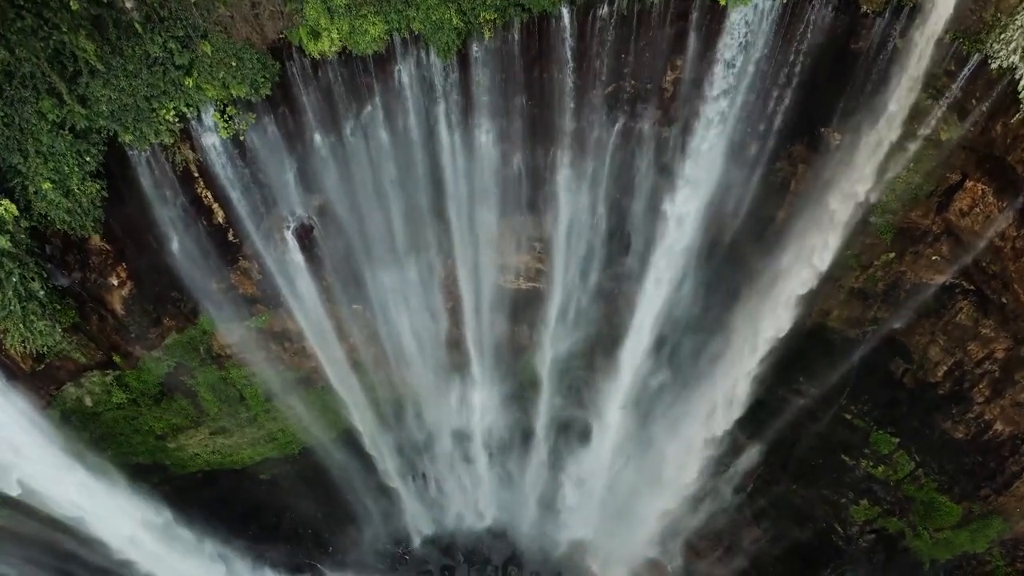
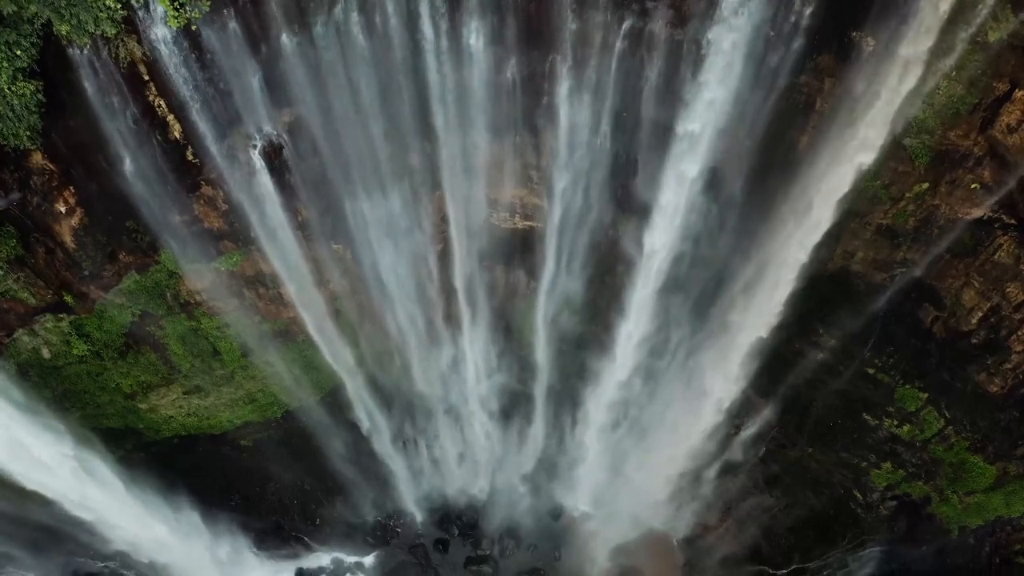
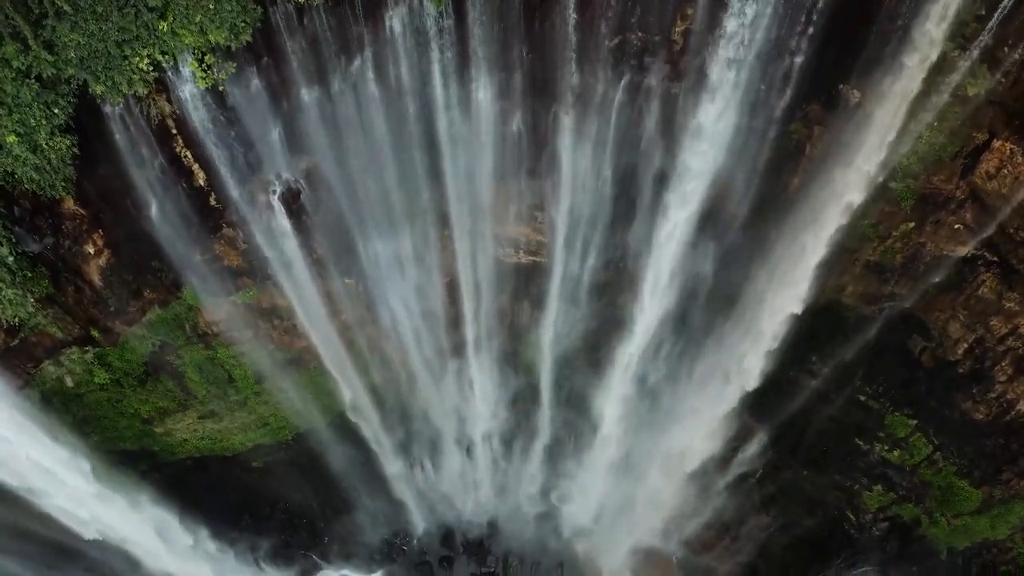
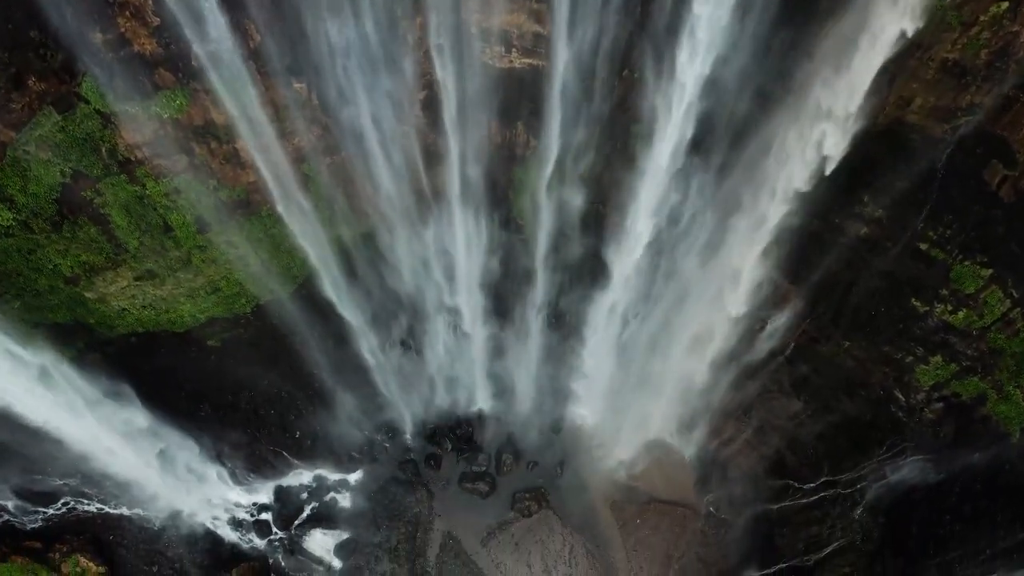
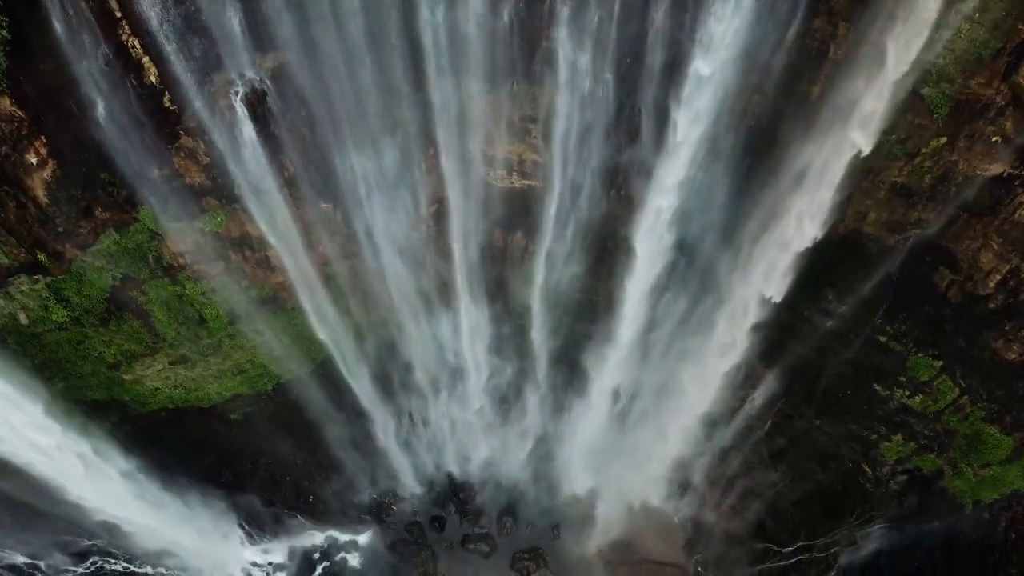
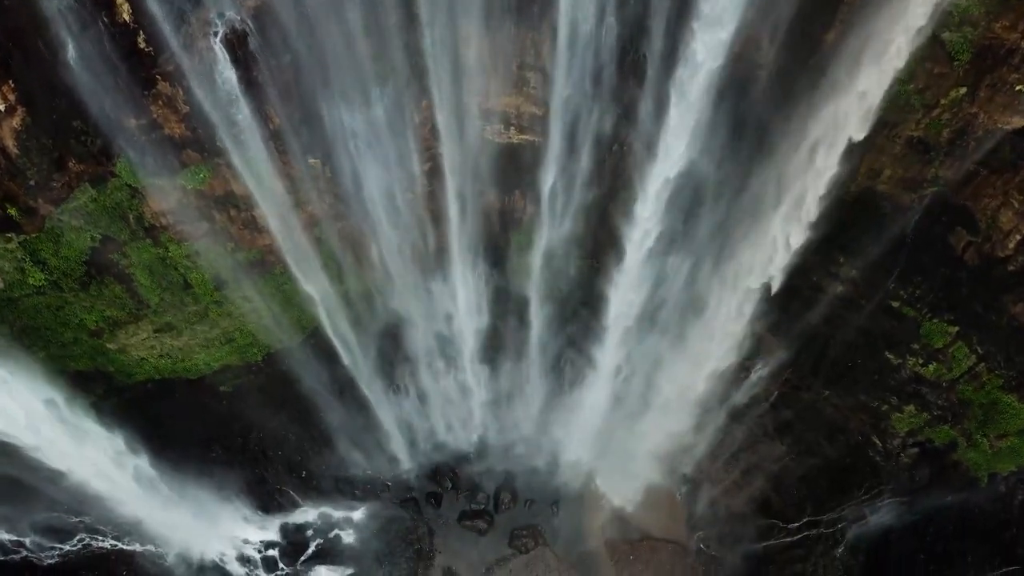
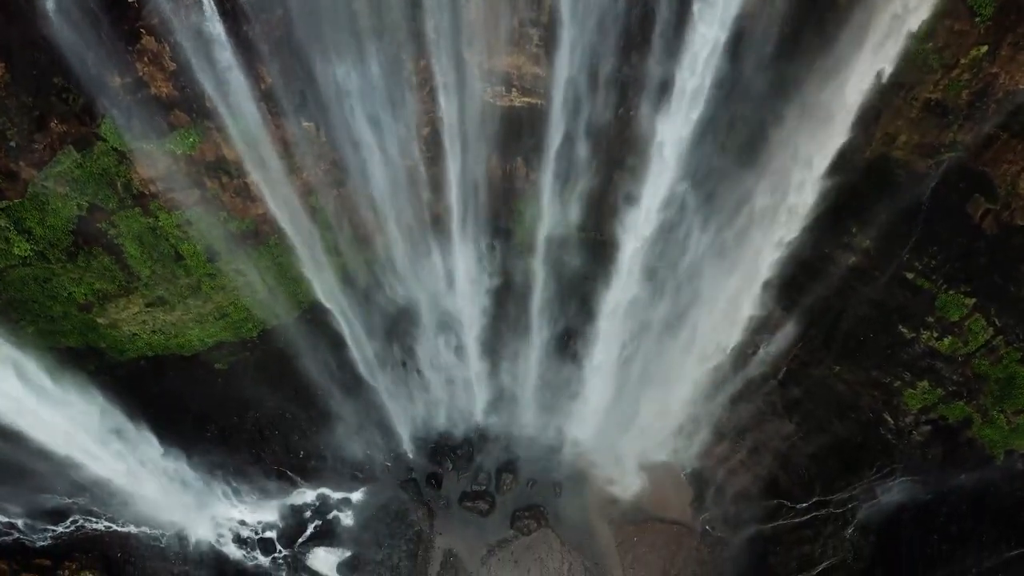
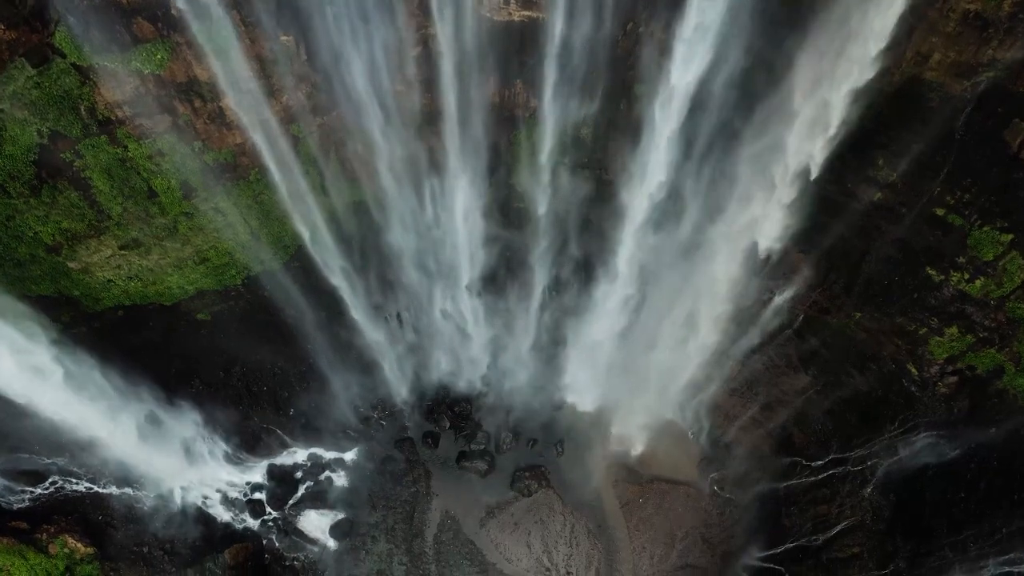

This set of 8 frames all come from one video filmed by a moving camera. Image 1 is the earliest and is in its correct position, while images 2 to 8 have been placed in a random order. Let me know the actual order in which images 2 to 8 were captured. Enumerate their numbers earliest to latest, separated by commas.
3, 2, 5, 6, 7, 4, 8
